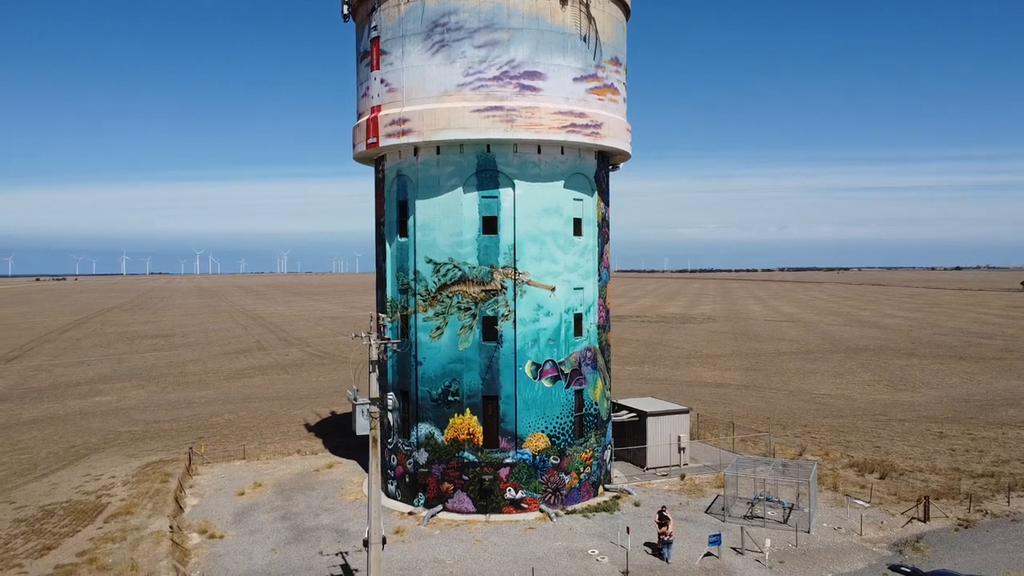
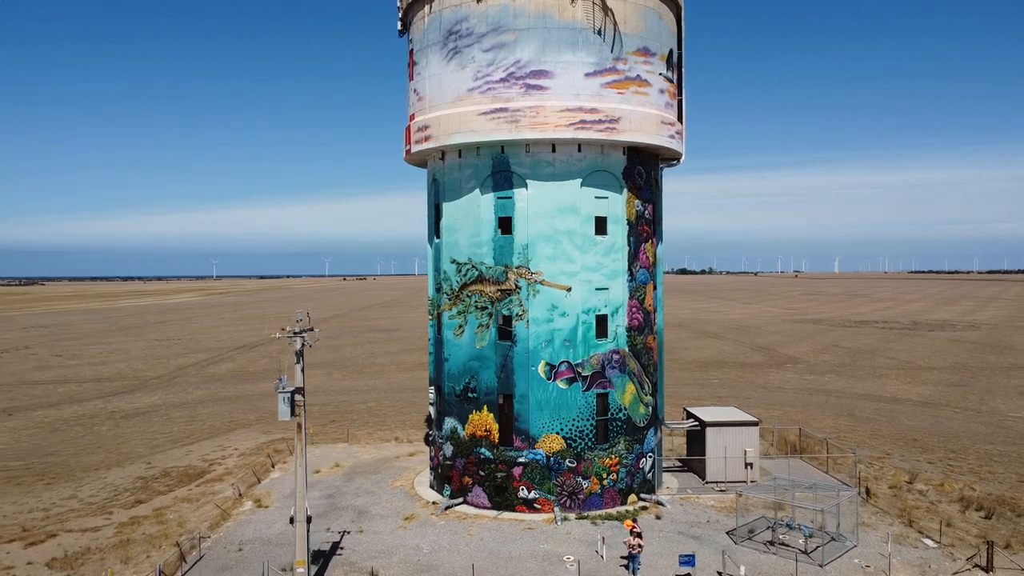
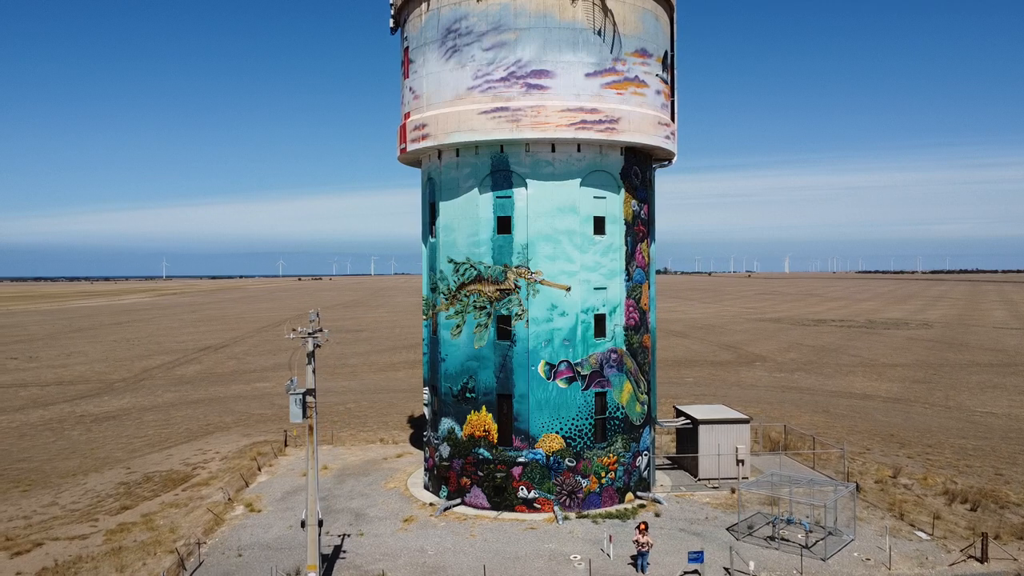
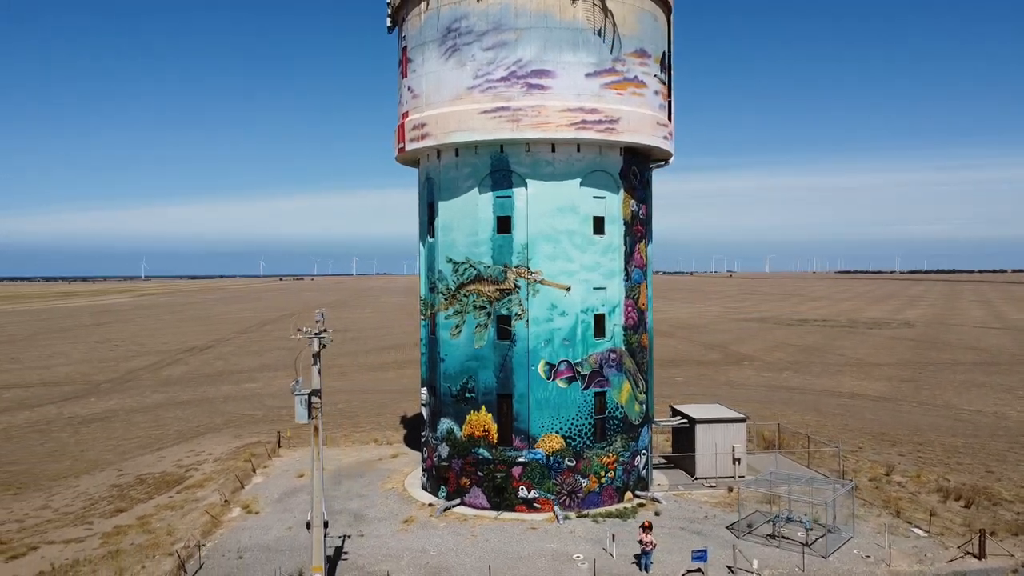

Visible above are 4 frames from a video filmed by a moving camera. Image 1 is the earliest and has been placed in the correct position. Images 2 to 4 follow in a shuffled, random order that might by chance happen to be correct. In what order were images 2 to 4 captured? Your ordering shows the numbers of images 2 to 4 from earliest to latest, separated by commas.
4, 3, 2
